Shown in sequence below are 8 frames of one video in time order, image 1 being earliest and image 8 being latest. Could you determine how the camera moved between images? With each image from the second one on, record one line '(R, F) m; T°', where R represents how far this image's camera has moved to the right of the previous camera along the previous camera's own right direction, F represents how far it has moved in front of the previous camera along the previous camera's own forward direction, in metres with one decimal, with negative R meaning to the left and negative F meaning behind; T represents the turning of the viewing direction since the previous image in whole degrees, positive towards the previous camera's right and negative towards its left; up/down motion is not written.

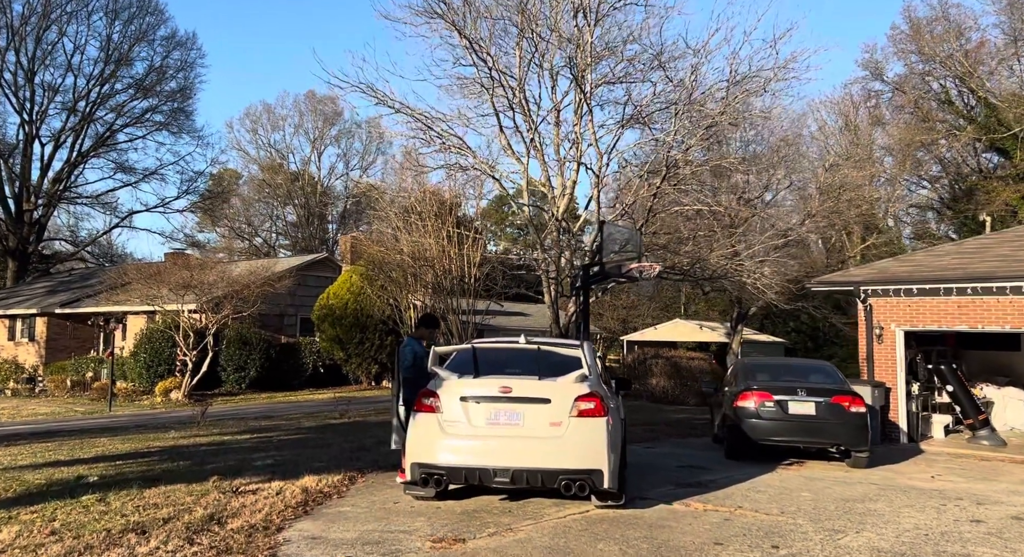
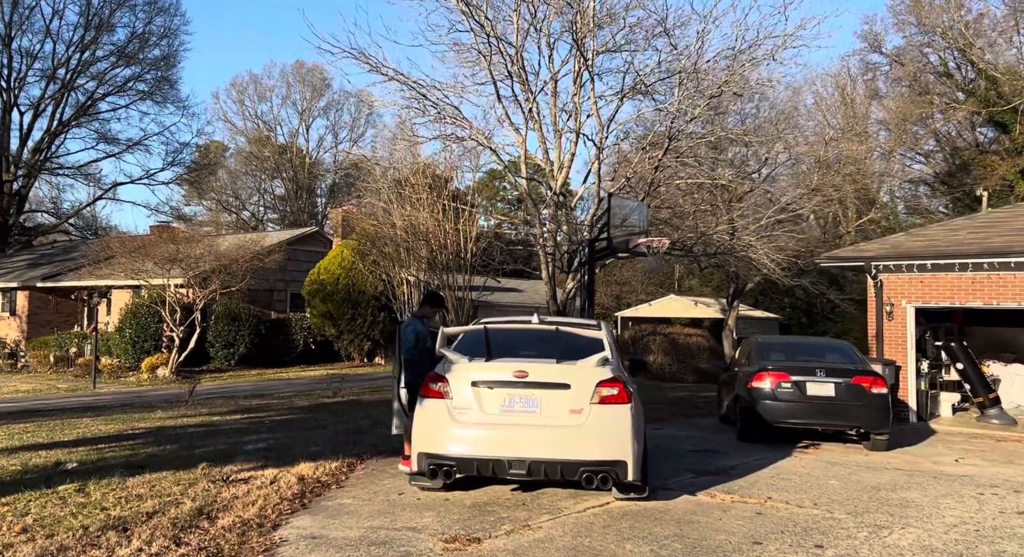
(-0.2, +0.6) m; +1°
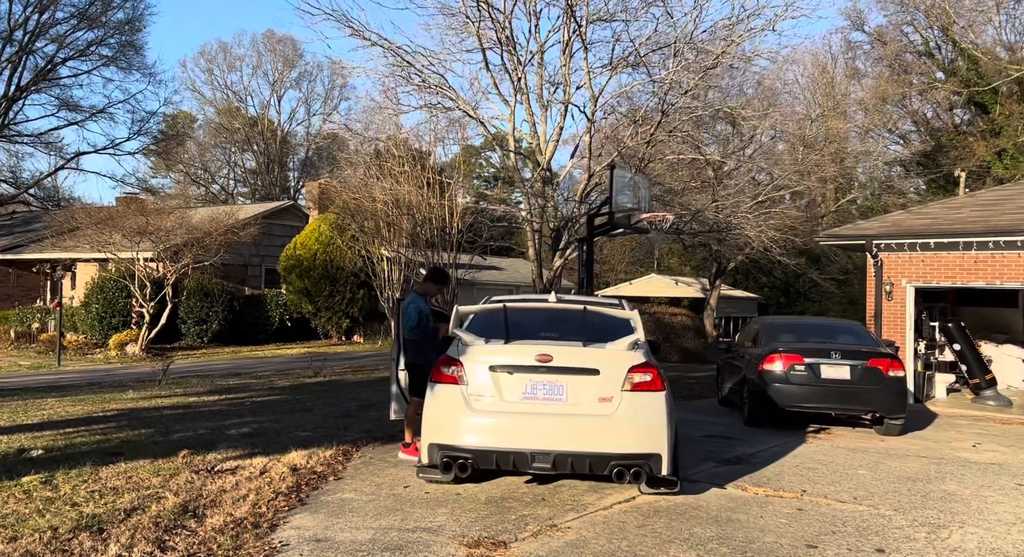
(-0.3, +0.6) m; +2°
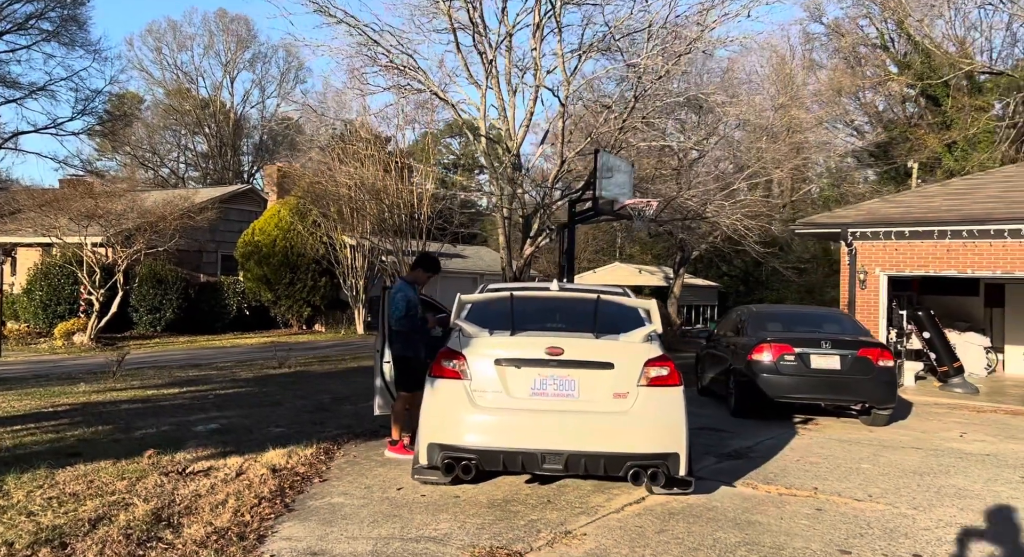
(-0.3, +0.4) m; +3°
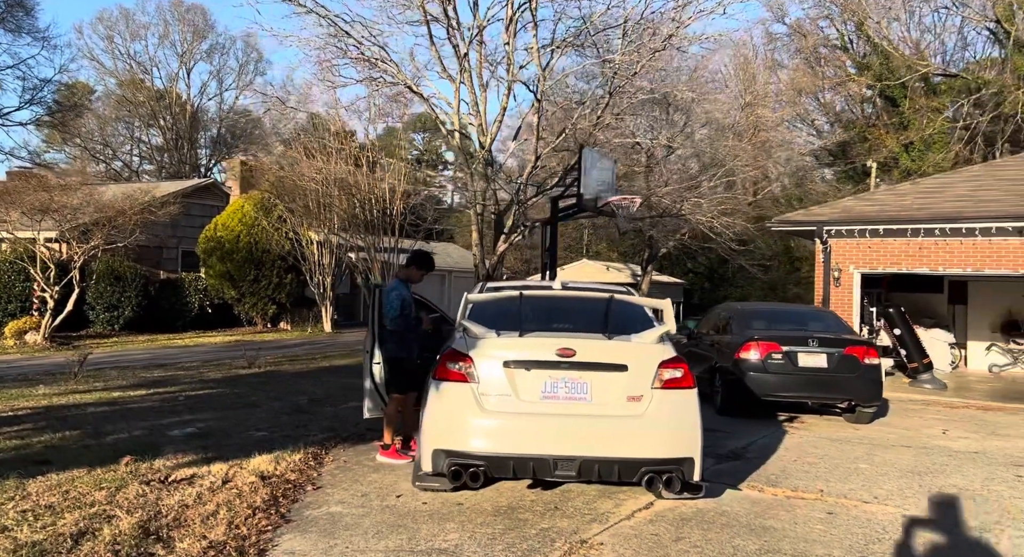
(-0.3, +0.2) m; +3°
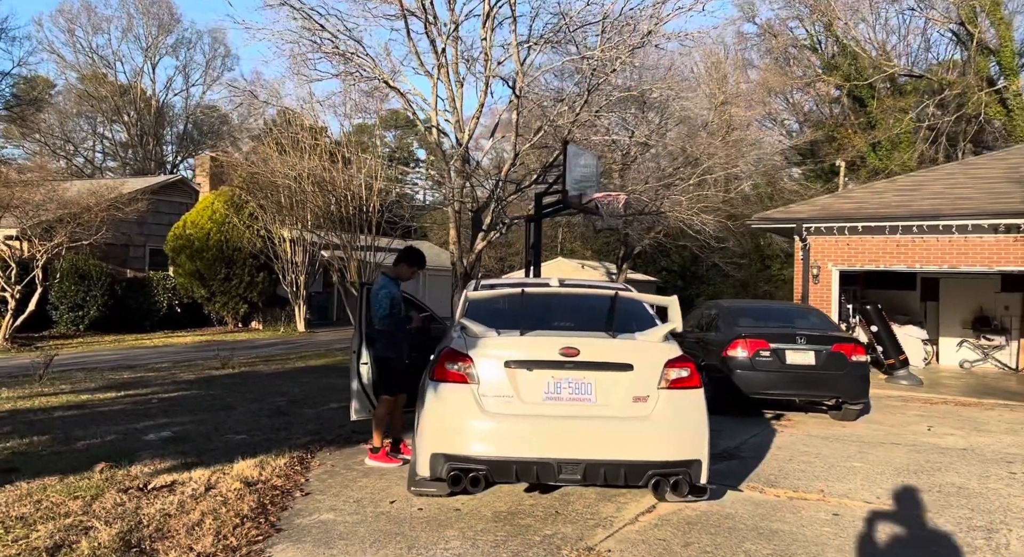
(-0.2, +0.2) m; +2°
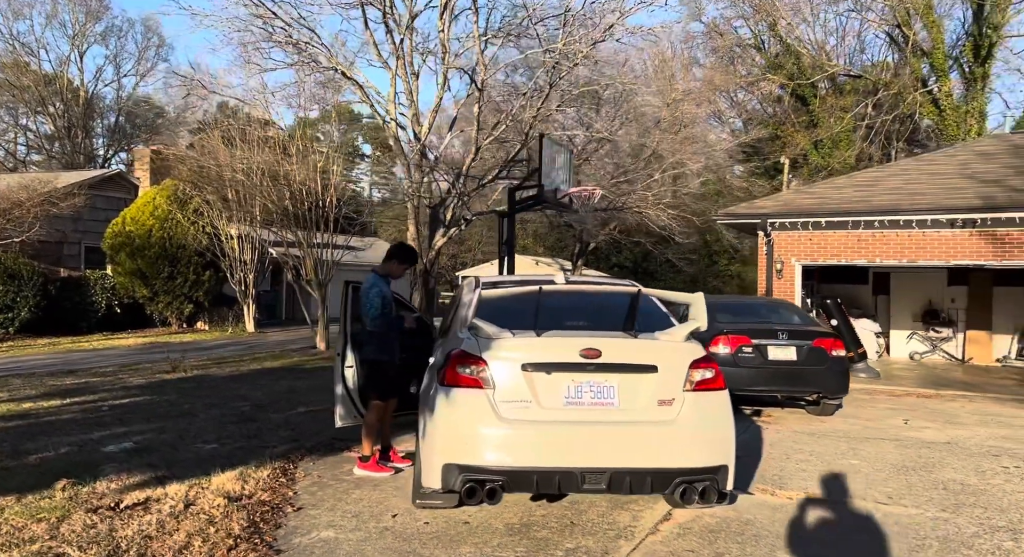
(-0.4, +0.4) m; +4°
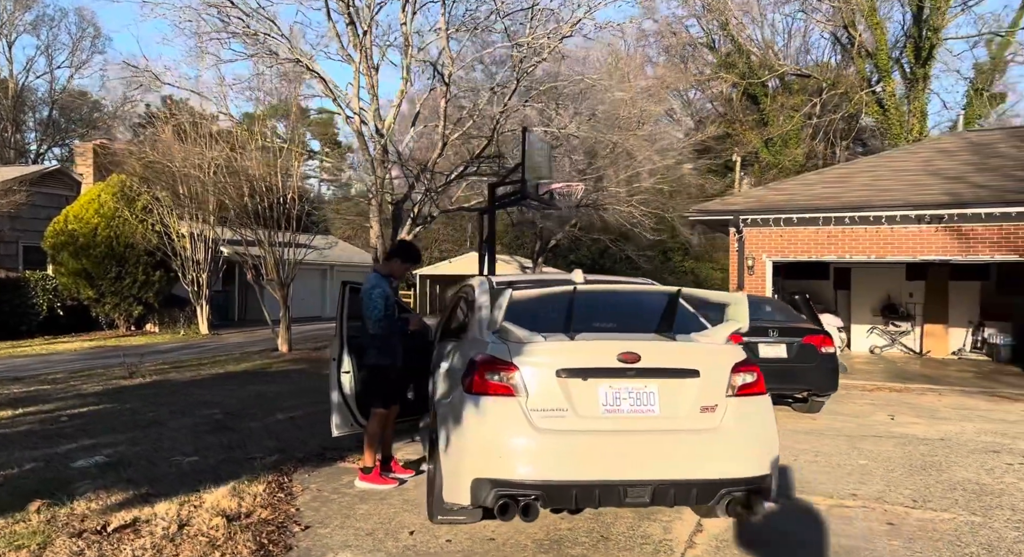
(-0.4, +0.3) m; +4°
